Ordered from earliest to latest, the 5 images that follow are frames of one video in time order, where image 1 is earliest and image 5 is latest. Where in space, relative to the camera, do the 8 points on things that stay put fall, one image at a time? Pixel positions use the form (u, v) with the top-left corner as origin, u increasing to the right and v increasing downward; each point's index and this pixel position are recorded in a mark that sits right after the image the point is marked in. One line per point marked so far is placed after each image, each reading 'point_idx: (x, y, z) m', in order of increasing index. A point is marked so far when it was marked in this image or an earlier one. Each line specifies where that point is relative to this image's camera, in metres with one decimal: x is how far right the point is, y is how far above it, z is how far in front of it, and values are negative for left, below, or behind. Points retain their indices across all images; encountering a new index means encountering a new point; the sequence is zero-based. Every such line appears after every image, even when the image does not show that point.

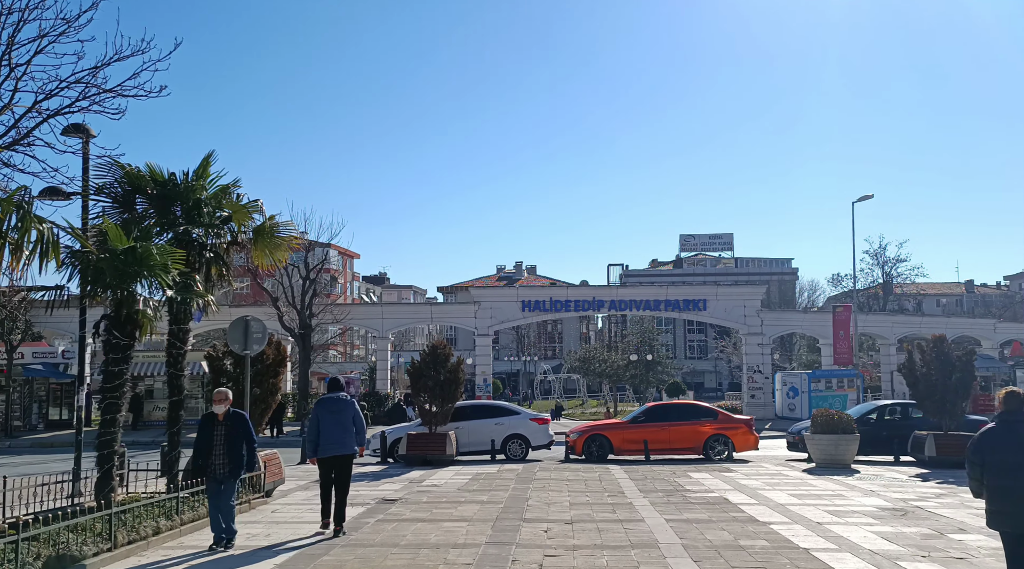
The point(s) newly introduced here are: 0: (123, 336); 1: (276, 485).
0: (-4.9, -0.6, +10.7) m
1: (-3.8, -3.2, +13.7) m
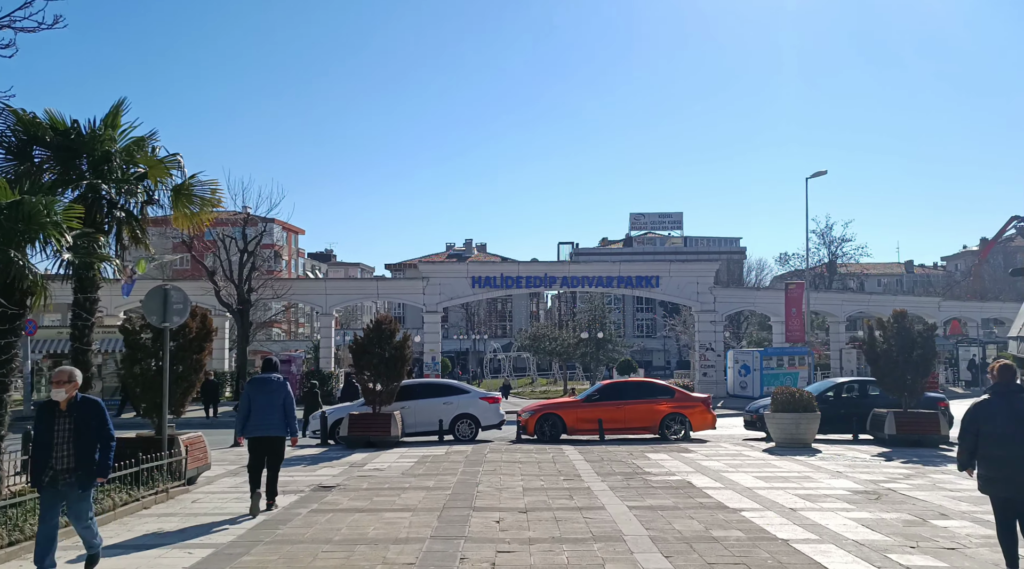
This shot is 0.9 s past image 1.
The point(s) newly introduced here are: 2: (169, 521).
0: (-5.4, -0.2, +9.3) m
1: (-4.5, -2.7, +12.5) m
2: (-3.8, -2.6, +9.6) m
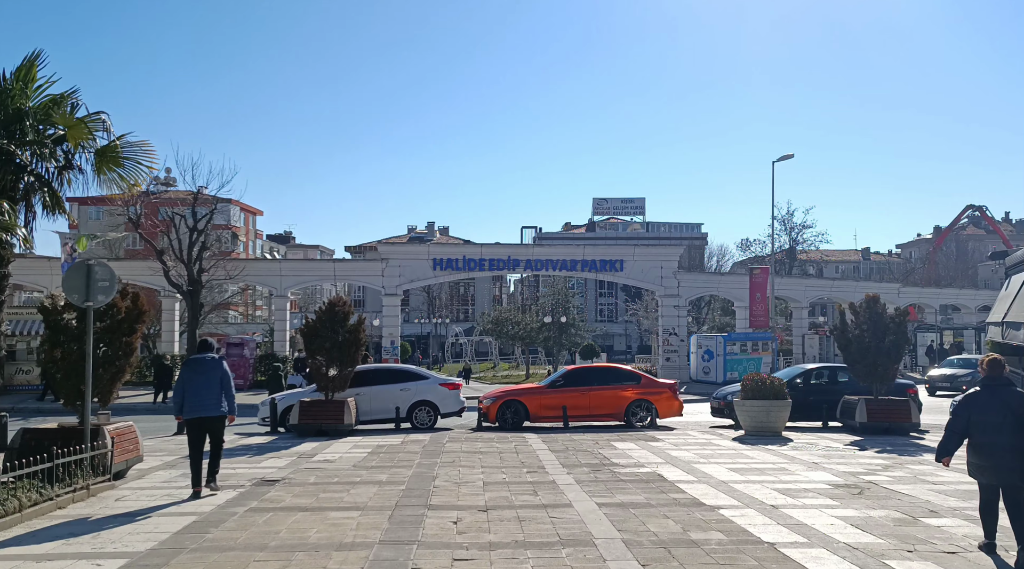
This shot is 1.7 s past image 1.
0: (-5.8, 0.0, +8.1) m
1: (-5.1, -2.4, +11.4) m
2: (-4.2, -2.4, +8.6) m
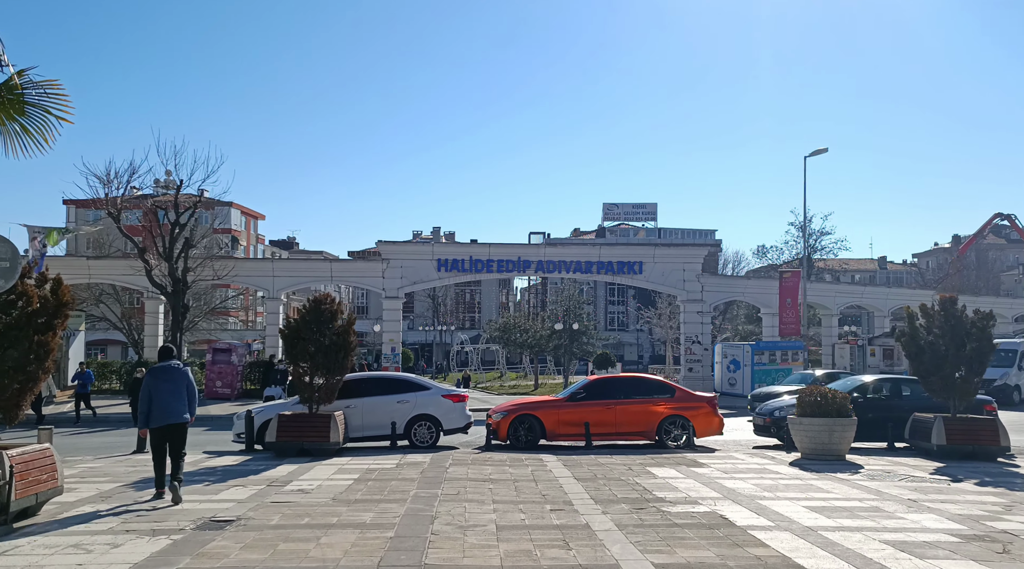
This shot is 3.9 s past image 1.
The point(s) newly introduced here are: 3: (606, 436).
0: (-5.6, +0.3, +5.6) m
1: (-4.8, -2.2, +8.8) m
2: (-4.0, -2.2, +6.0) m
3: (+1.8, -3.0, +16.8) m
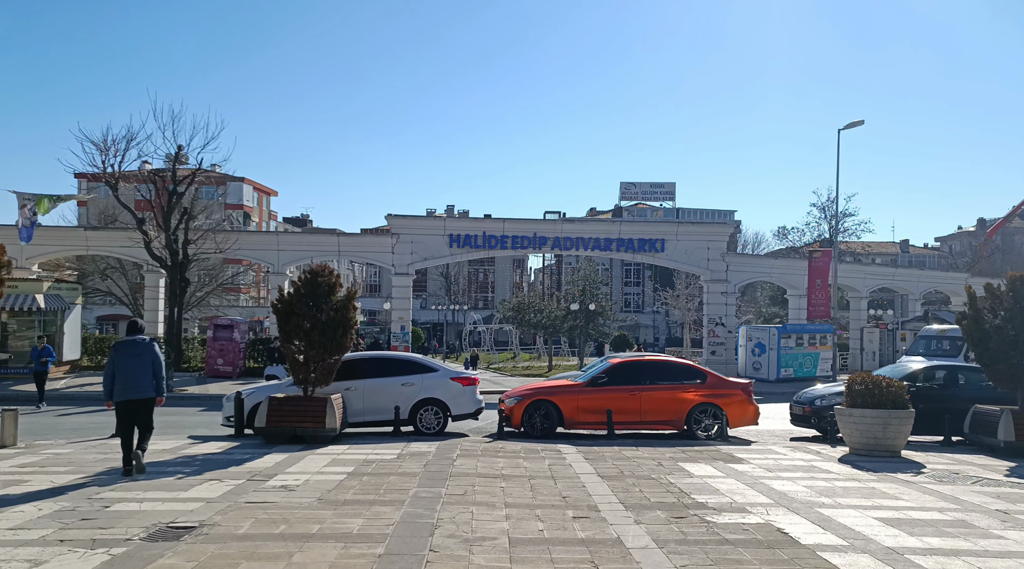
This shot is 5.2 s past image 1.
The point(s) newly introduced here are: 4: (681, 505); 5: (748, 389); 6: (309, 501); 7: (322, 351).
0: (-5.5, +0.6, +4.2) m
1: (-4.7, -1.8, +7.4) m
2: (-4.0, -1.9, +4.6) m
3: (+2.1, -2.5, +15.3) m
4: (+1.7, -2.2, +8.8) m
5: (+4.3, -1.9, +15.6) m
6: (-2.0, -2.2, +8.8) m
7: (-3.1, -1.1, +13.9) m
